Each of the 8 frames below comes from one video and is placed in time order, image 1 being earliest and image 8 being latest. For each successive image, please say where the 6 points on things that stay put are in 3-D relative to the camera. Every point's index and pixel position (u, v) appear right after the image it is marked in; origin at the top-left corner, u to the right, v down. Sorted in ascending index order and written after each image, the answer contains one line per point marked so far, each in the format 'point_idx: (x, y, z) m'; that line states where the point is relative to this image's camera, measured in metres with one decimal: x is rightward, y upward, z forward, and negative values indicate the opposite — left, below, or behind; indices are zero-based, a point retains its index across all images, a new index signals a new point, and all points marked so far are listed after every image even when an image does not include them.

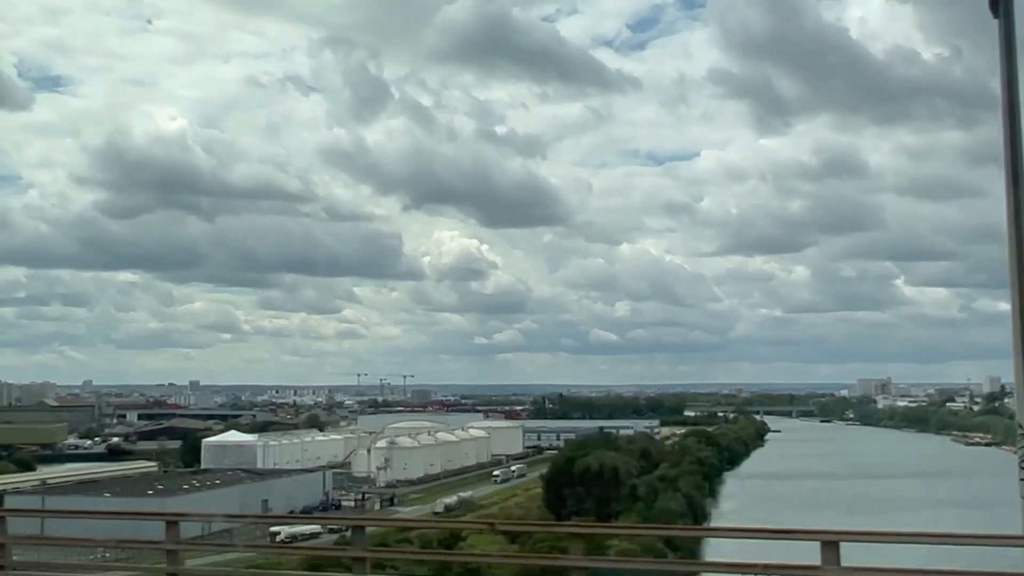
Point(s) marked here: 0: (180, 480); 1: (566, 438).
0: (-2.9, -1.7, +10.2) m
1: (+0.9, -2.5, +18.9) m
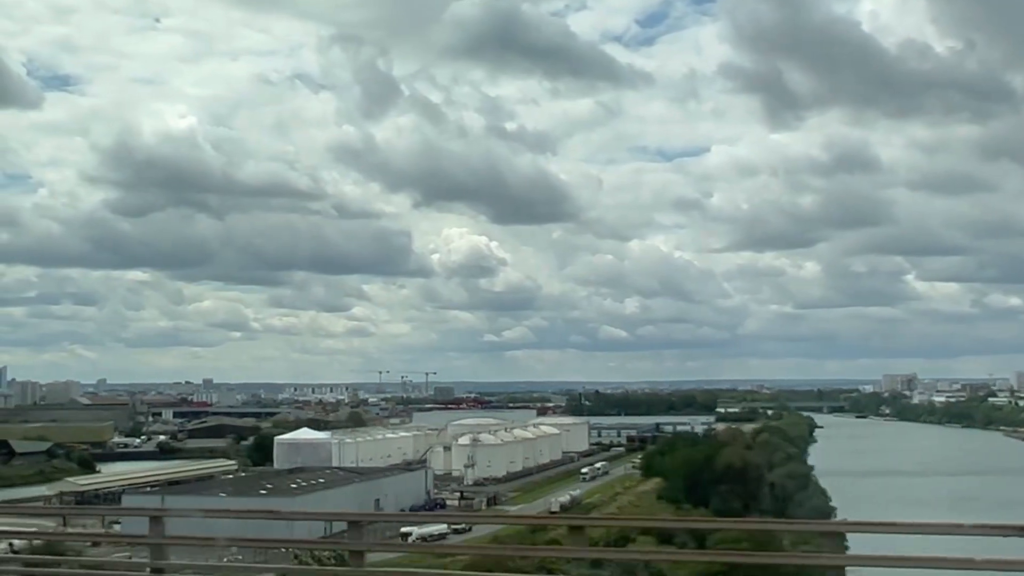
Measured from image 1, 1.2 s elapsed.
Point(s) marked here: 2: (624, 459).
0: (-2.0, -1.7, +9.9) m
1: (+1.9, -2.4, +18.6) m
2: (+1.5, -2.3, +15.4) m
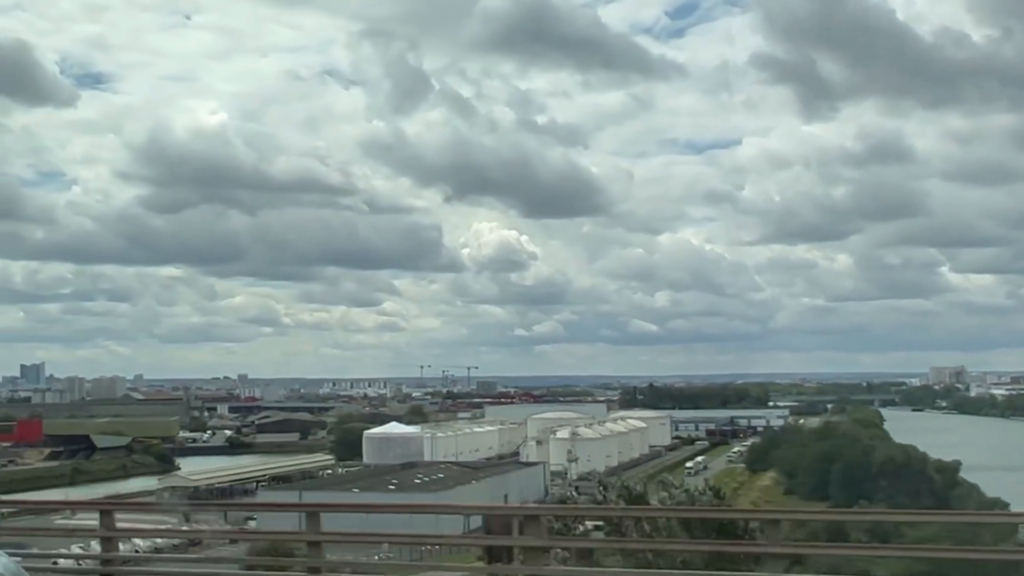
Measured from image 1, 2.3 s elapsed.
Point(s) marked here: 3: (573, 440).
0: (-0.9, -1.6, +9.6) m
1: (+3.2, -2.3, +18.2) m
2: (+2.7, -2.2, +15.1) m
3: (+0.7, -1.8, +13.3) m
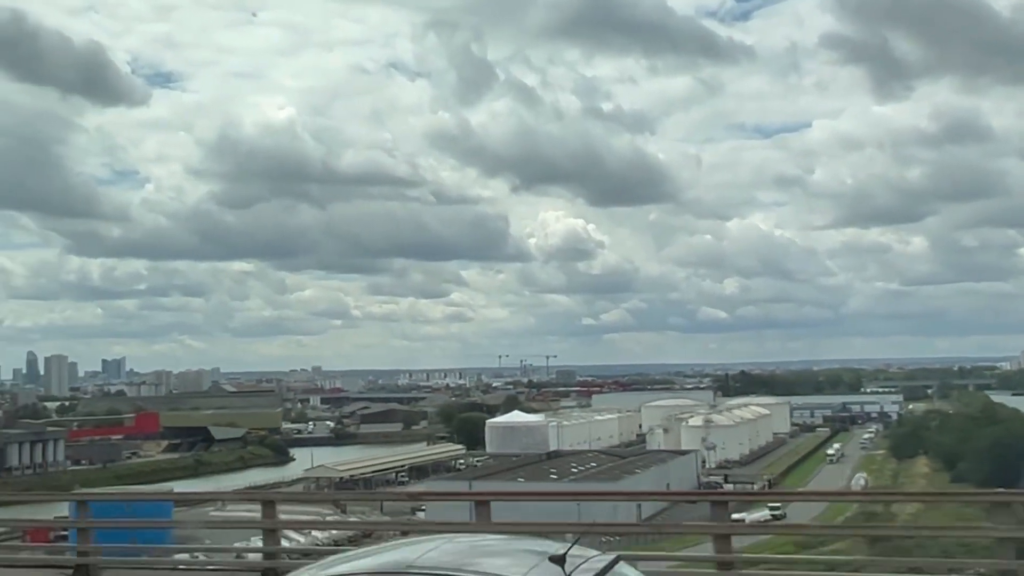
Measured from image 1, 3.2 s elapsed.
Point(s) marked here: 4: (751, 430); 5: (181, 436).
0: (+0.4, -1.4, +9.4) m
1: (+5.0, -2.0, +17.8) m
2: (+4.3, -2.0, +14.6) m
3: (+2.2, -1.6, +13.0) m
4: (+2.9, -1.7, +13.7) m
5: (-5.0, -2.2, +17.0) m
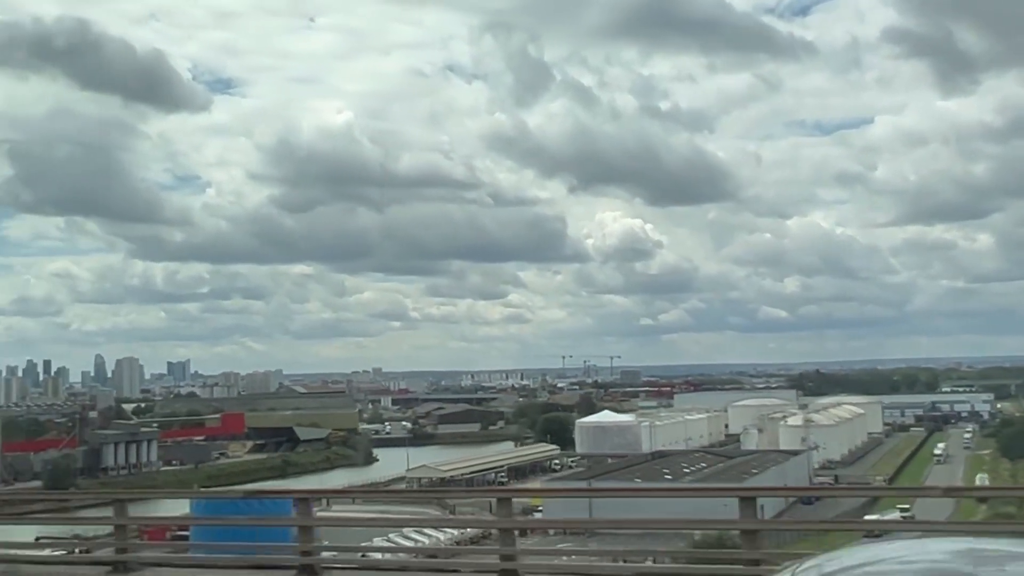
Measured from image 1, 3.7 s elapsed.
0: (+1.3, -1.4, +9.2) m
1: (+6.2, -1.9, +17.3) m
2: (+5.5, -1.9, +14.2) m
3: (+3.3, -1.6, +12.7) m
4: (+4.0, -1.7, +13.4) m
5: (-3.7, -2.2, +17.0) m
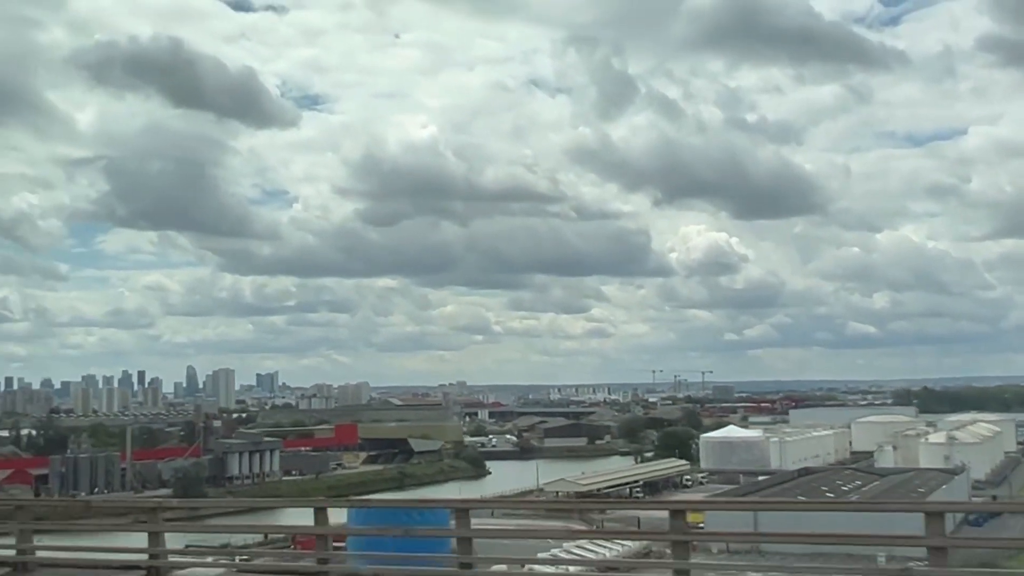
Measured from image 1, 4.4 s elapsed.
0: (+2.4, -1.5, +8.8) m
1: (+7.9, -2.1, +16.6) m
2: (+7.0, -2.1, +13.5) m
3: (+4.7, -1.7, +12.2) m
4: (+5.4, -1.8, +12.8) m
5: (-2.0, -2.4, +17.0) m
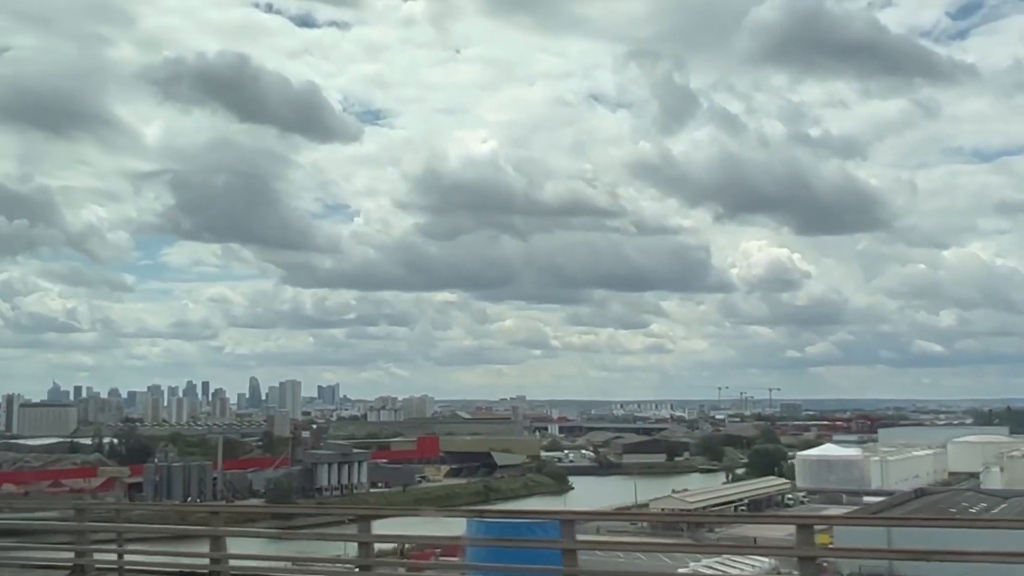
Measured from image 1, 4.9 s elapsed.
0: (+3.3, -1.6, +8.4) m
1: (+9.1, -2.3, +15.9) m
2: (+8.0, -2.3, +12.9) m
3: (+5.7, -1.8, +11.7) m
4: (+6.4, -2.0, +12.3) m
5: (-0.8, -2.6, +16.8) m
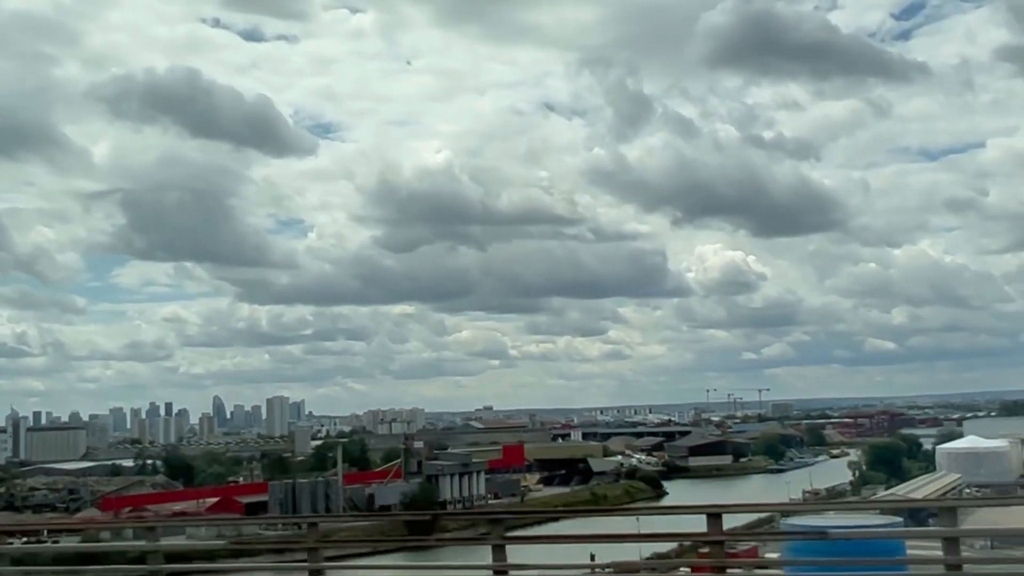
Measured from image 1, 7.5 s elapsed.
0: (+4.9, -1.4, +7.9) m
1: (+10.5, -2.0, +15.6) m
2: (+9.5, -2.0, +12.6) m
3: (+7.2, -1.6, +11.2) m
4: (+7.9, -1.7, +11.8) m
5: (+0.6, -2.6, +16.1) m
